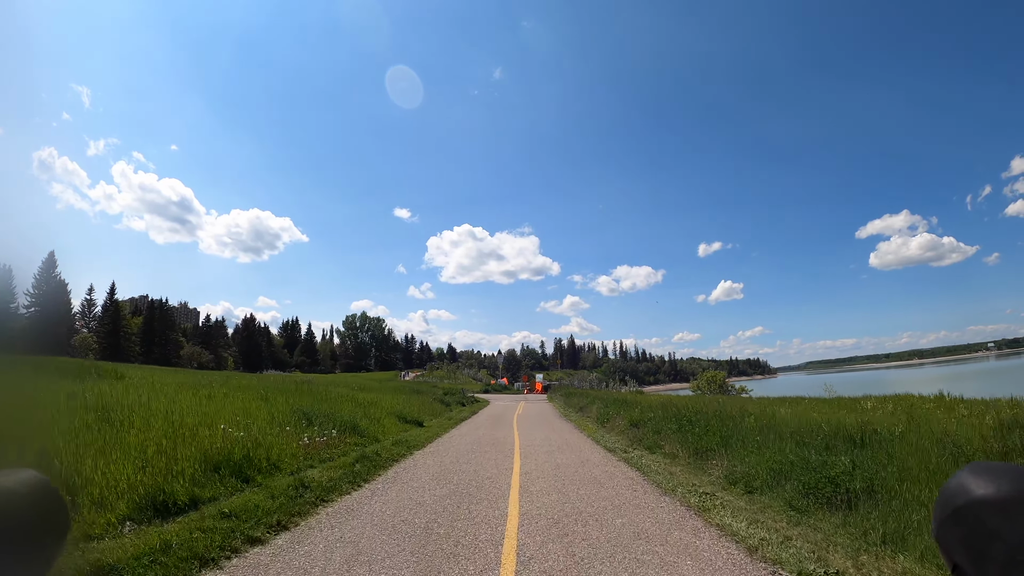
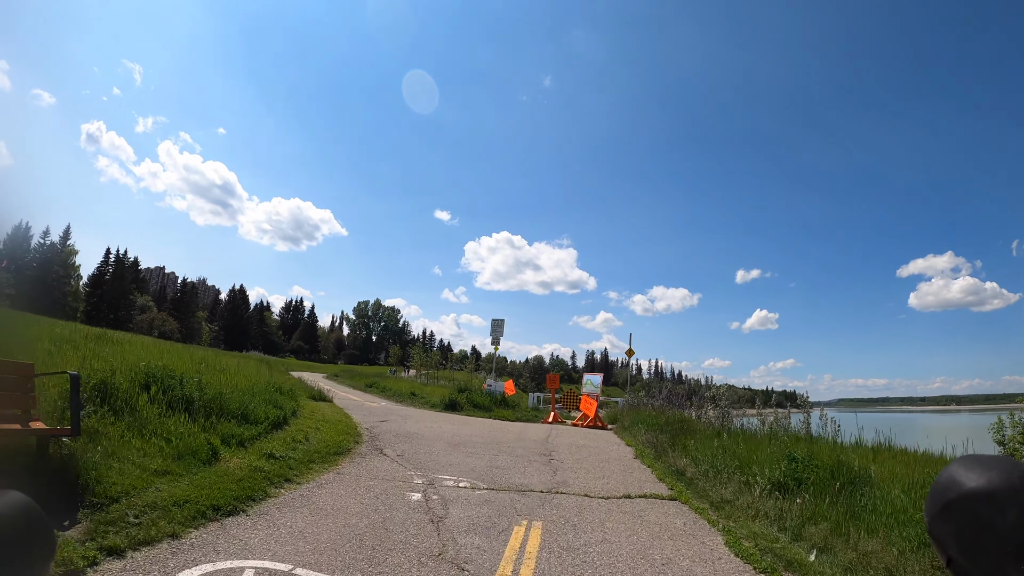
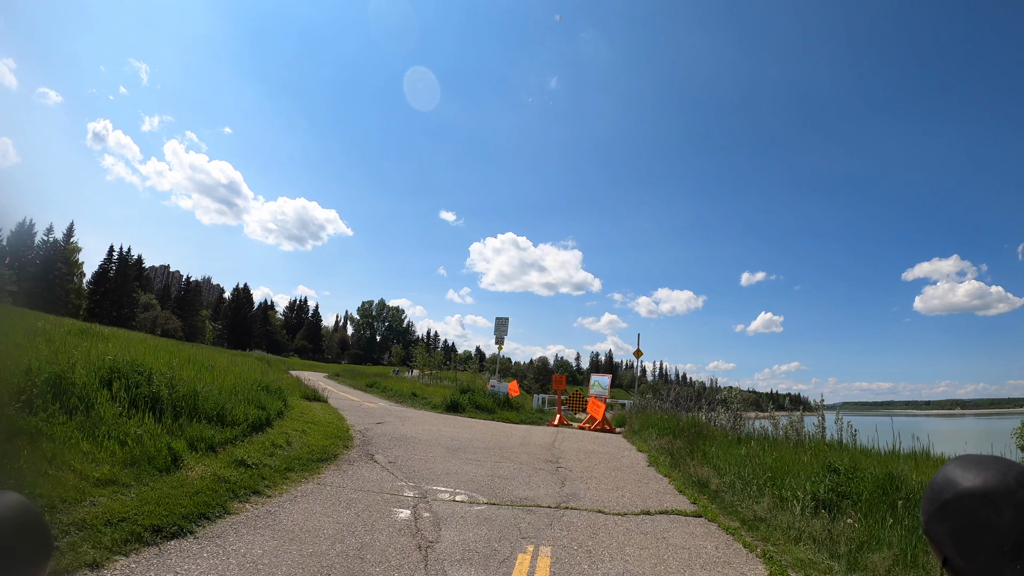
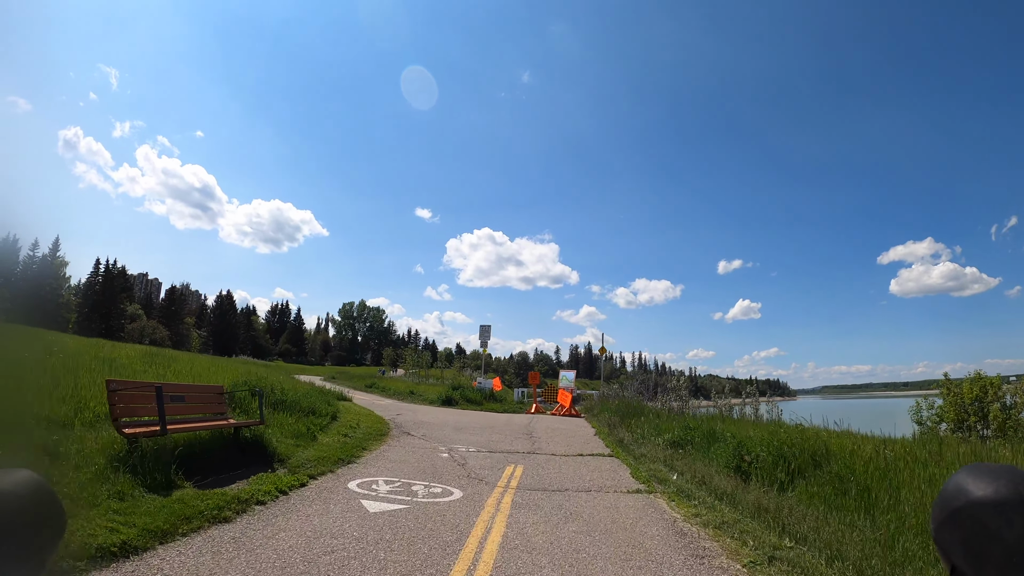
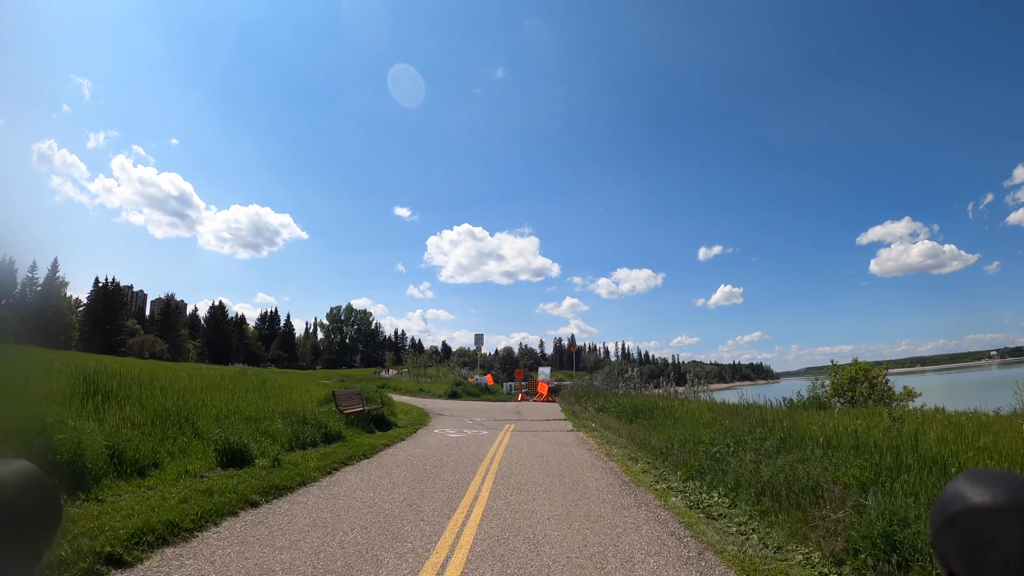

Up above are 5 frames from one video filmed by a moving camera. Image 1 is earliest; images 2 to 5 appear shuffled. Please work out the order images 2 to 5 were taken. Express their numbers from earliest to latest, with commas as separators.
5, 4, 2, 3
